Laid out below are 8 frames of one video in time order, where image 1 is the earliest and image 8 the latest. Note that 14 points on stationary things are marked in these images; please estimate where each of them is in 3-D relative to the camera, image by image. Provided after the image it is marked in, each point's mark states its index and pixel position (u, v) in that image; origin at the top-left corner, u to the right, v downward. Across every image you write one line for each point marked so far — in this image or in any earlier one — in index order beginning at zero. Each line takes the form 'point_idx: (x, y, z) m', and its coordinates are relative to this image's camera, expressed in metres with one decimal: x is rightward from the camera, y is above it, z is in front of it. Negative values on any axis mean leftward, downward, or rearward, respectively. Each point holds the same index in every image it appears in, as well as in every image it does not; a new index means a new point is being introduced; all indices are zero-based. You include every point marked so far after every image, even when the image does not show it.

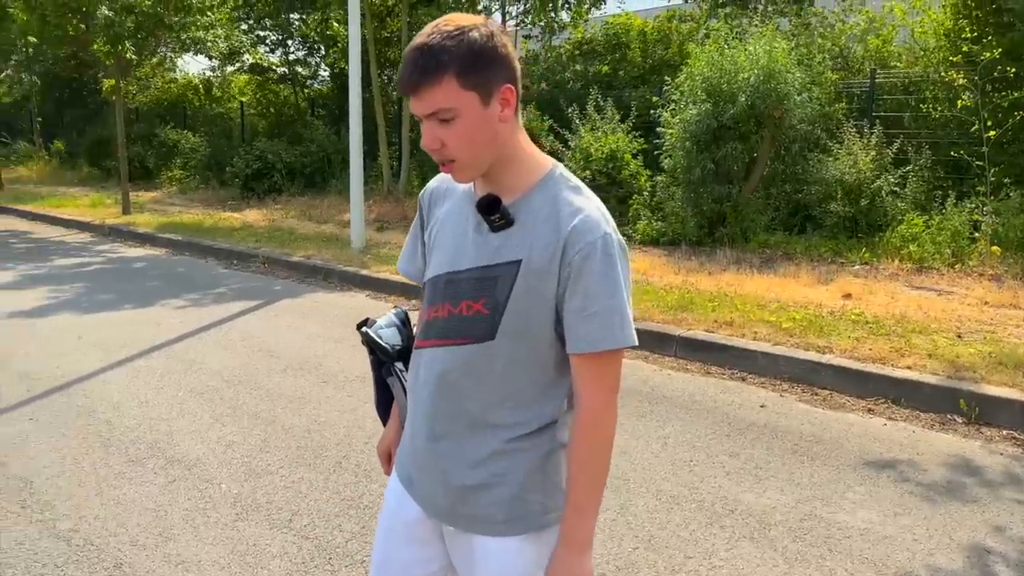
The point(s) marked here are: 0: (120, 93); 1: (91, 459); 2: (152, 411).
0: (-8.2, +4.2, +17.1) m
1: (-2.2, -0.9, +4.4) m
2: (-2.3, -0.8, +5.2) m
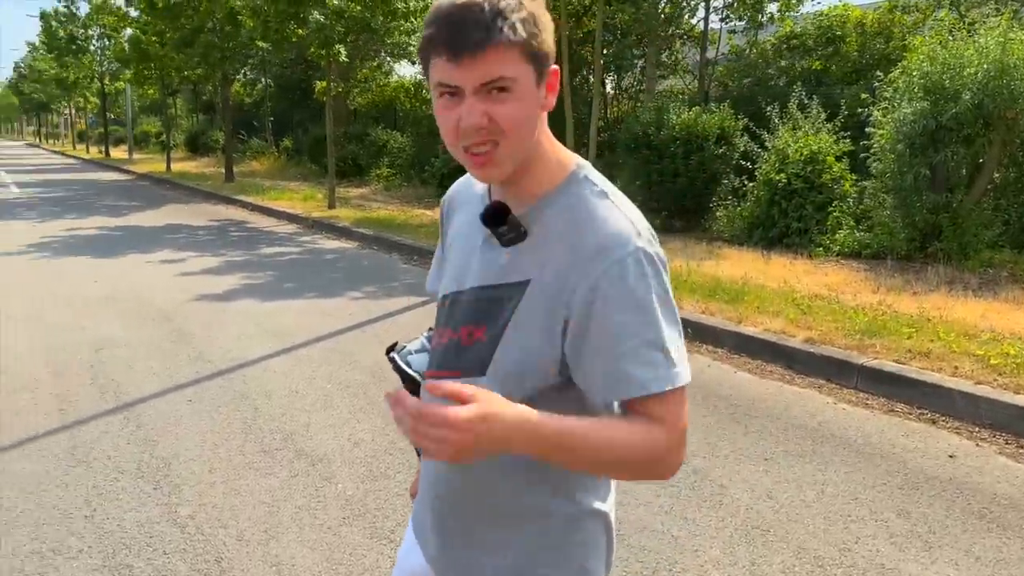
0: (-4.1, +4.4, +18.3) m
1: (-1.6, -0.9, +4.6) m
2: (-1.4, -0.7, +5.3) m
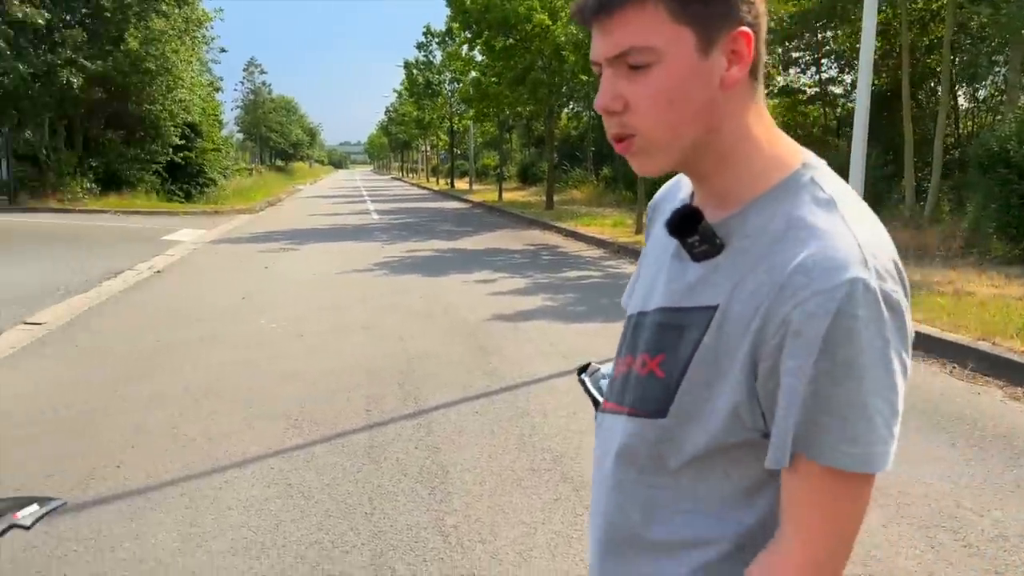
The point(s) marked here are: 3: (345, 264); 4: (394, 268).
0: (+3.0, +3.8, +18.4) m
1: (-0.1, -1.0, +4.6) m
2: (+0.4, -0.9, +5.3) m
3: (-2.9, +0.4, +14.3) m
4: (-1.9, +0.3, +13.6) m
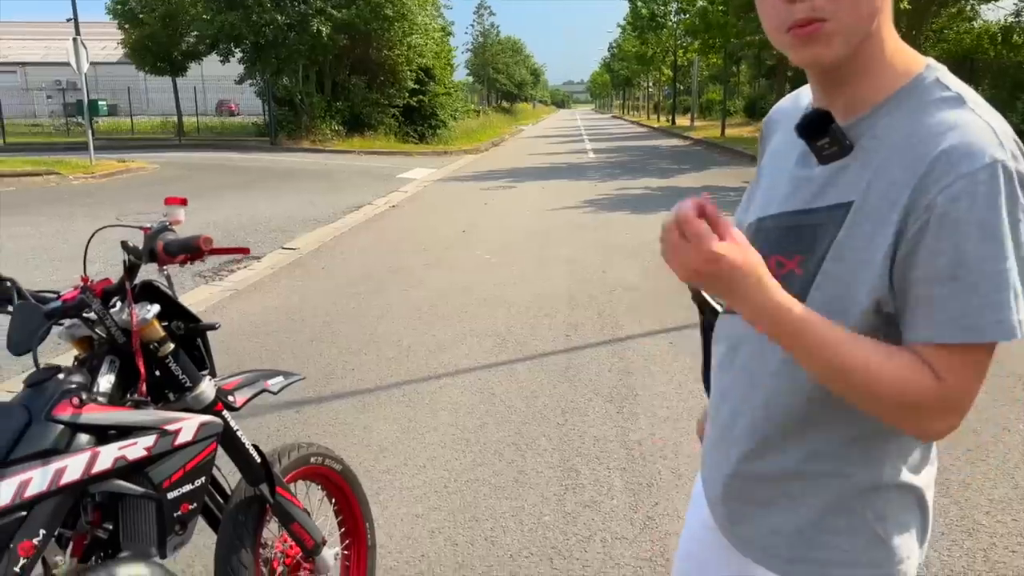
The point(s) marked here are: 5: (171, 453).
0: (+7.6, +5.0, +16.9) m
1: (+1.0, -0.6, +4.8) m
2: (+1.7, -0.4, +5.3) m
3: (+0.9, +1.6, +14.7) m
4: (+1.6, +1.4, +13.8) m
5: (-0.8, -0.4, +2.0) m
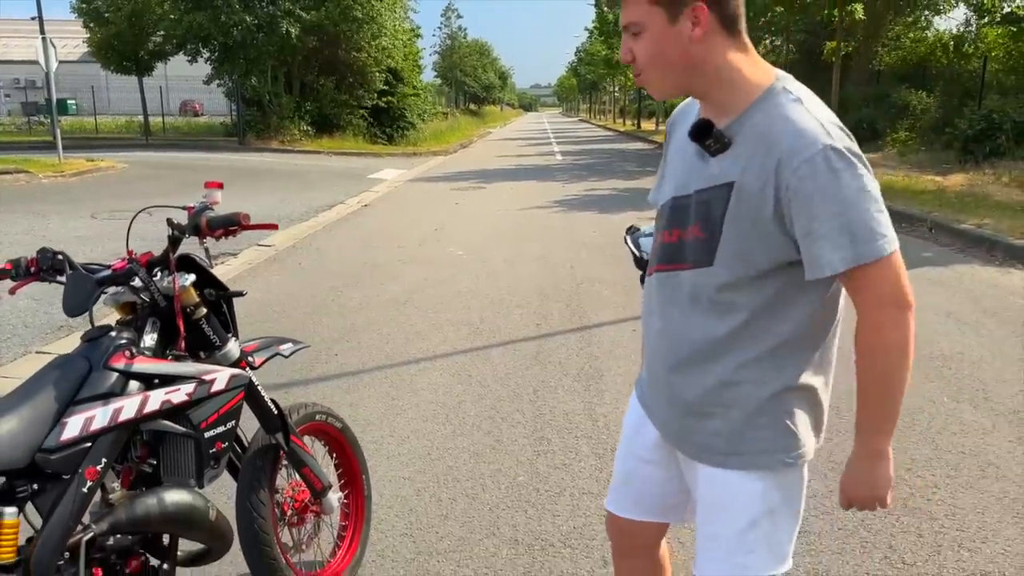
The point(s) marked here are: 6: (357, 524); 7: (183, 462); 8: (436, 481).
0: (+7.0, +5.1, +17.6) m
1: (+0.9, -0.5, +5.2) m
2: (+1.5, -0.4, +5.8) m
3: (+0.3, +1.6, +15.1) m
4: (+1.1, +1.4, +14.3) m
5: (-0.9, -0.3, +2.4) m
6: (-0.6, -0.9, +3.2) m
7: (-0.9, -0.5, +2.4) m
8: (-0.4, -0.9, +3.9) m
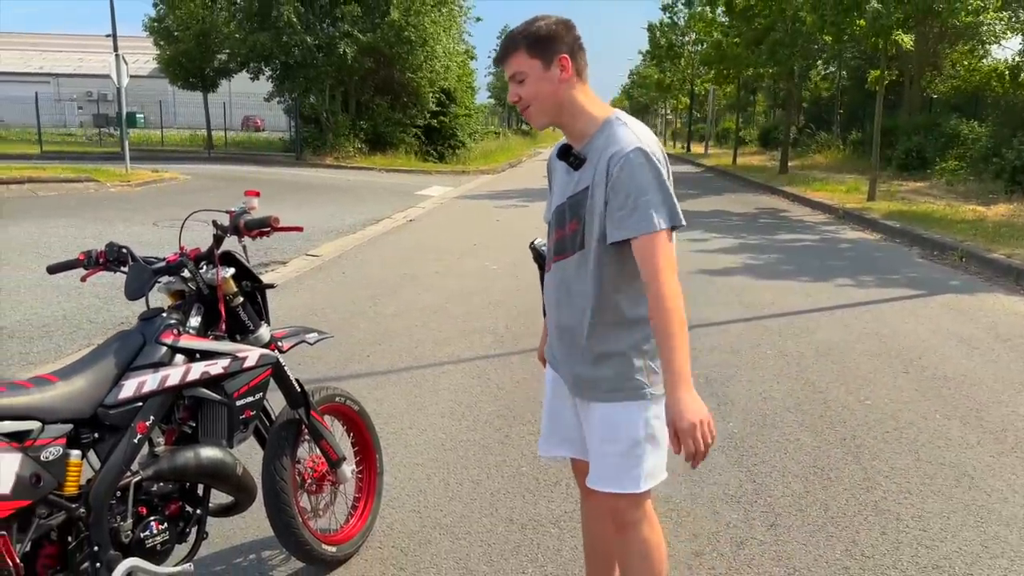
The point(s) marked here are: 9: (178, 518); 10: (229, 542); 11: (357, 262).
0: (+8.0, +4.5, +17.7) m
1: (+1.0, -0.6, +5.5) m
2: (+1.6, -0.5, +6.0) m
3: (+1.1, +1.3, +15.5) m
4: (+1.8, +1.1, +14.6) m
5: (-0.9, -0.3, +2.8) m
6: (-0.6, -0.9, +3.6) m
7: (-1.0, -0.5, +2.8) m
8: (-0.3, -0.9, +4.2) m
9: (-1.1, -0.8, +2.7) m
10: (-1.2, -1.1, +3.5) m
11: (-2.1, +0.3, +11.0) m
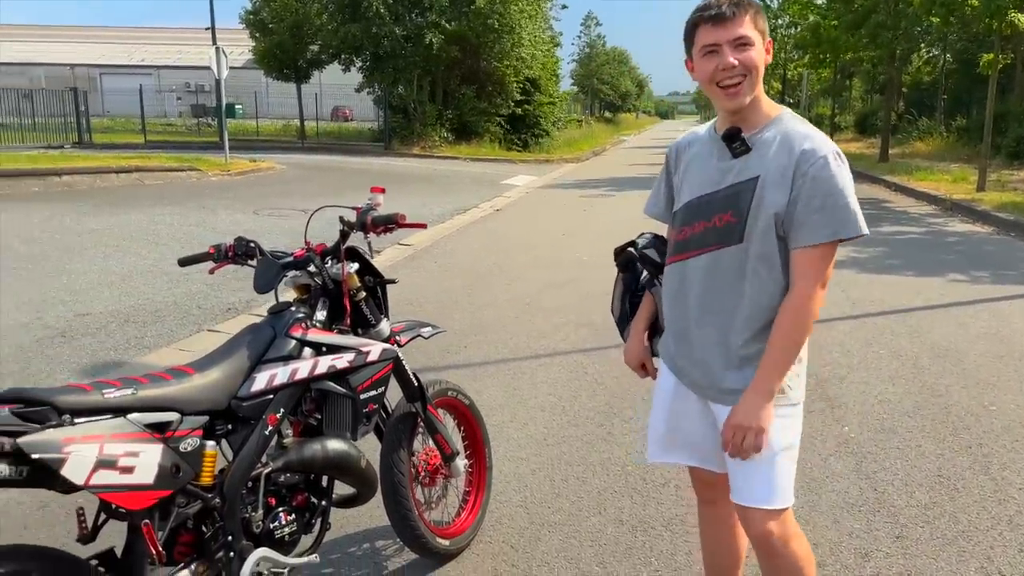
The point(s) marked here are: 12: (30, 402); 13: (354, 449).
0: (+9.9, +4.6, +16.7) m
1: (+1.7, -0.6, +5.4) m
2: (+2.3, -0.5, +5.8) m
3: (+2.7, +1.4, +15.3) m
4: (+3.3, +1.3, +14.3) m
5: (-0.5, -0.3, +2.8) m
6: (-0.1, -0.9, +3.6) m
7: (-0.6, -0.4, +2.8) m
8: (+0.2, -0.9, +4.2) m
9: (-0.7, -0.7, +2.7) m
10: (-0.7, -1.0, +3.5) m
11: (-0.9, +0.5, +11.1) m
12: (-1.3, -0.3, +2.1) m
13: (-0.5, -0.6, +2.8) m
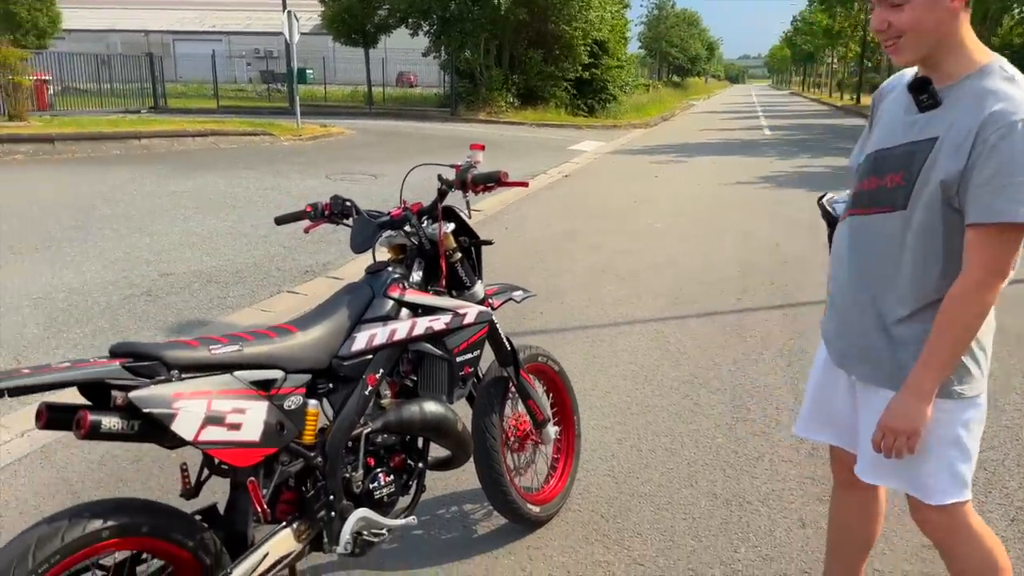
0: (+11.3, +5.1, +15.7) m
1: (+2.2, -0.4, +5.2) m
2: (+2.9, -0.3, +5.6) m
3: (+4.0, +2.0, +14.9) m
4: (+4.5, +1.8, +13.9) m
5: (-0.2, -0.1, +2.8) m
6: (+0.2, -0.7, +3.5) m
7: (-0.3, -0.3, +2.8) m
8: (+0.6, -0.7, +4.1) m
9: (-0.4, -0.6, +2.7) m
10: (-0.3, -0.9, +3.5) m
11: (+0.1, +0.9, +11.0) m
12: (-1.0, -0.2, +2.2) m
13: (-0.2, -0.4, +2.8) m
